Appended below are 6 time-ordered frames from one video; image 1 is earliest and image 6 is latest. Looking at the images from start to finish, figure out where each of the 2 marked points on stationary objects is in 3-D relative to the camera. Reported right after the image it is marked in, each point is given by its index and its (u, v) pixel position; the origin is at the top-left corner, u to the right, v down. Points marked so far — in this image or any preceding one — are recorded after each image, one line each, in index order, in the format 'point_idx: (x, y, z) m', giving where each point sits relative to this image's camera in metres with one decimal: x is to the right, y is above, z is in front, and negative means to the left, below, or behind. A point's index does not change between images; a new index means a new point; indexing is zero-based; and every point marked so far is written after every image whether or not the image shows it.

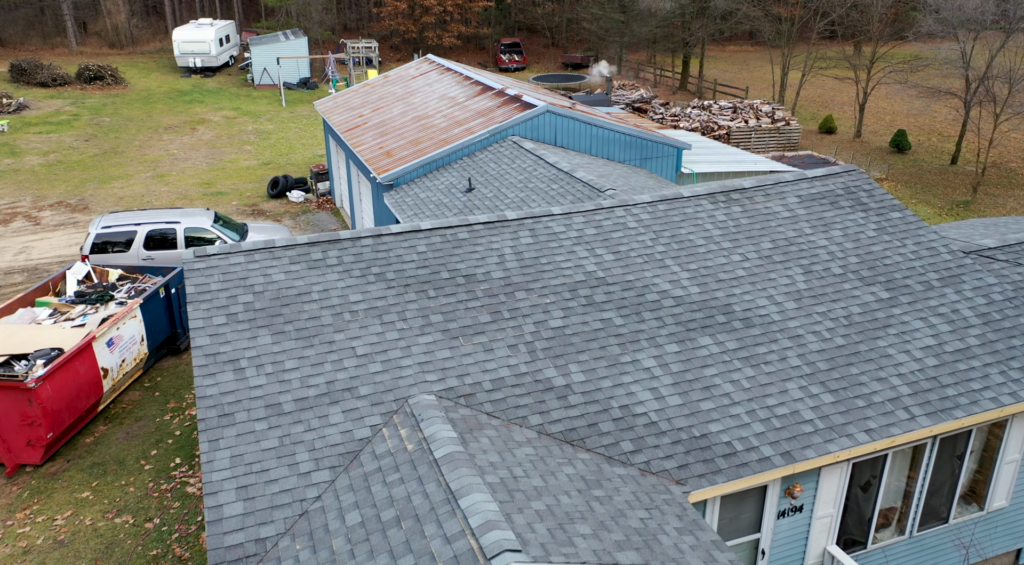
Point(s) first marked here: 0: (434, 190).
0: (-1.6, +1.9, +17.2) m
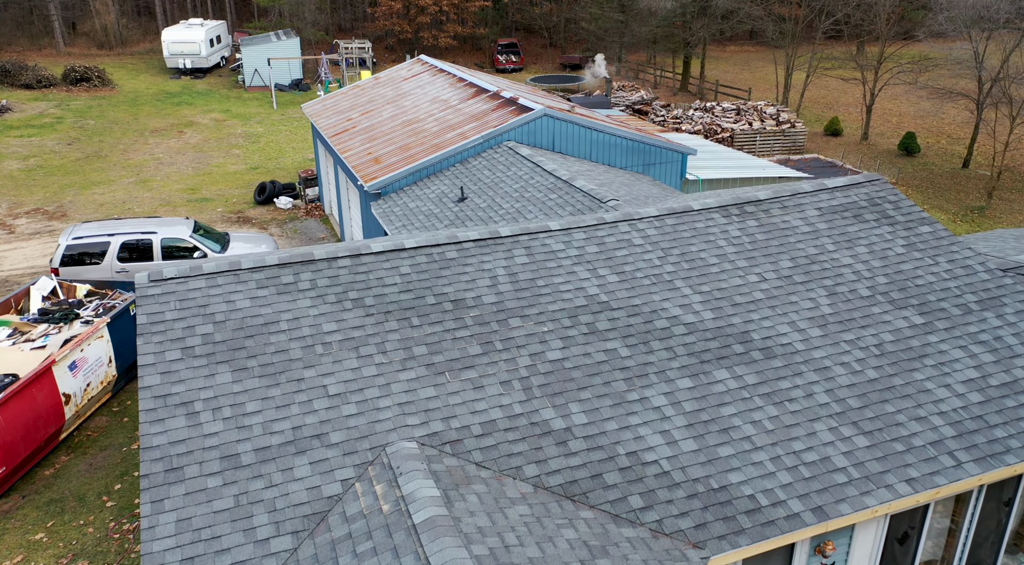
0: (-1.7, +1.6, +16.1) m
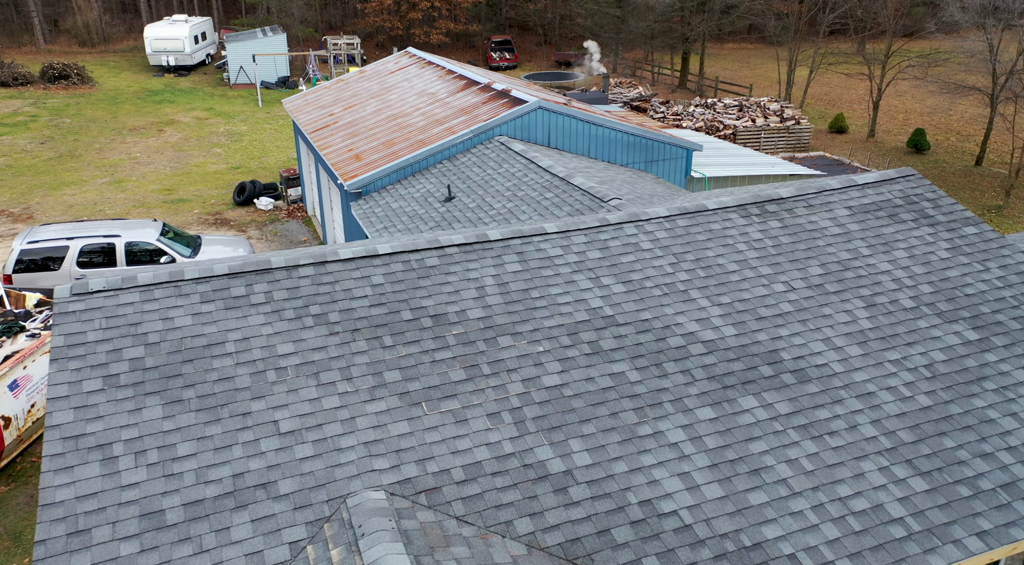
0: (-1.9, +1.5, +14.8) m
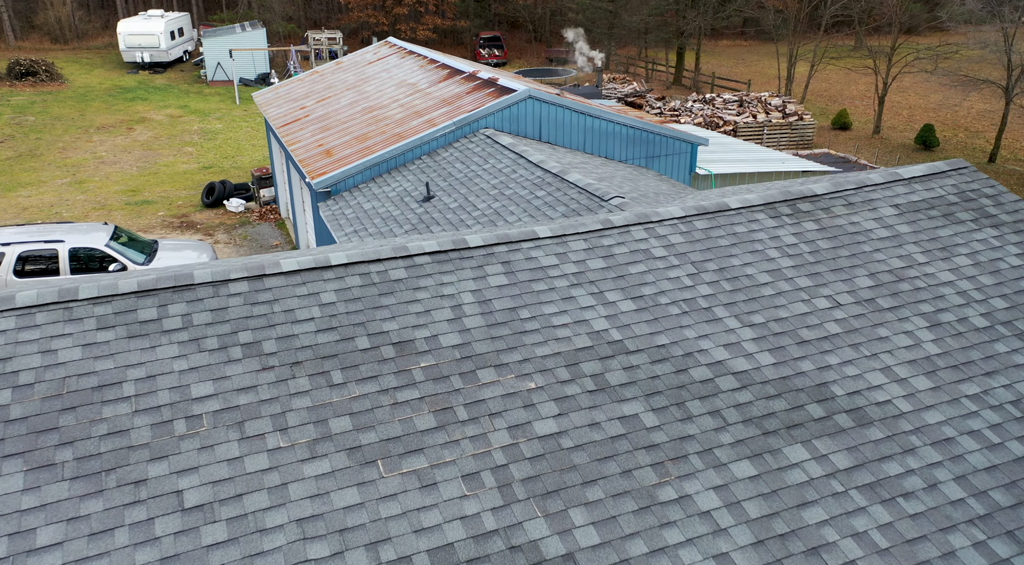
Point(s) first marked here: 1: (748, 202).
0: (-2.1, +1.3, +13.2) m
1: (+2.4, +0.8, +8.5) m
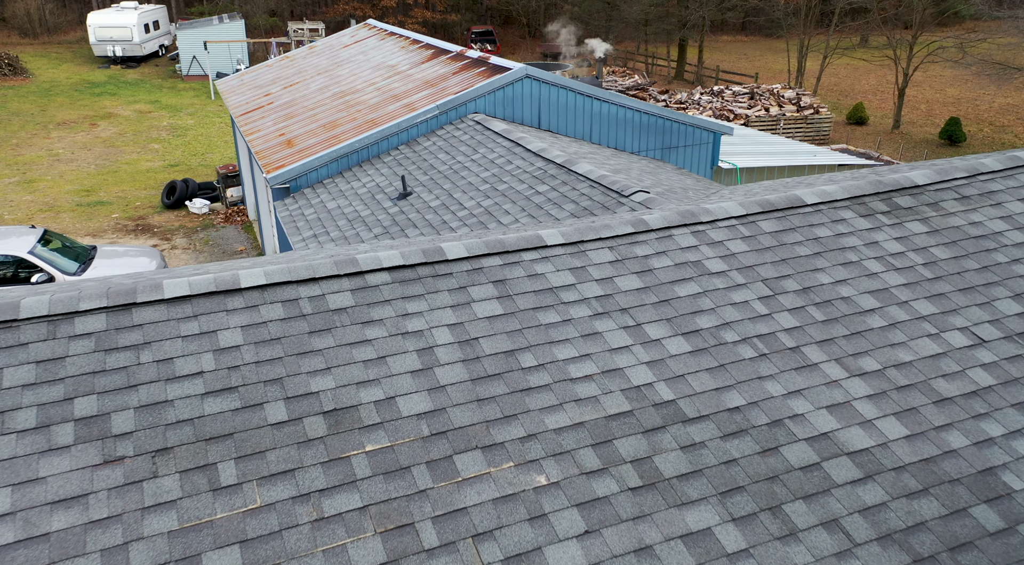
0: (-2.2, +1.1, +10.9) m
1: (+2.4, +0.7, +6.2) m
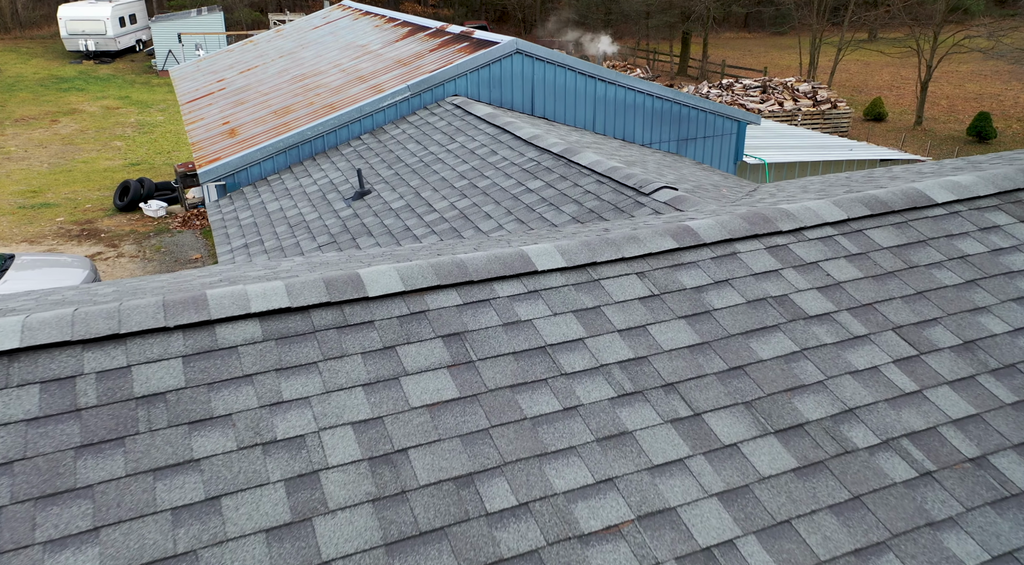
0: (-2.3, +0.9, +8.7) m
1: (+2.3, +0.5, +4.1) m
